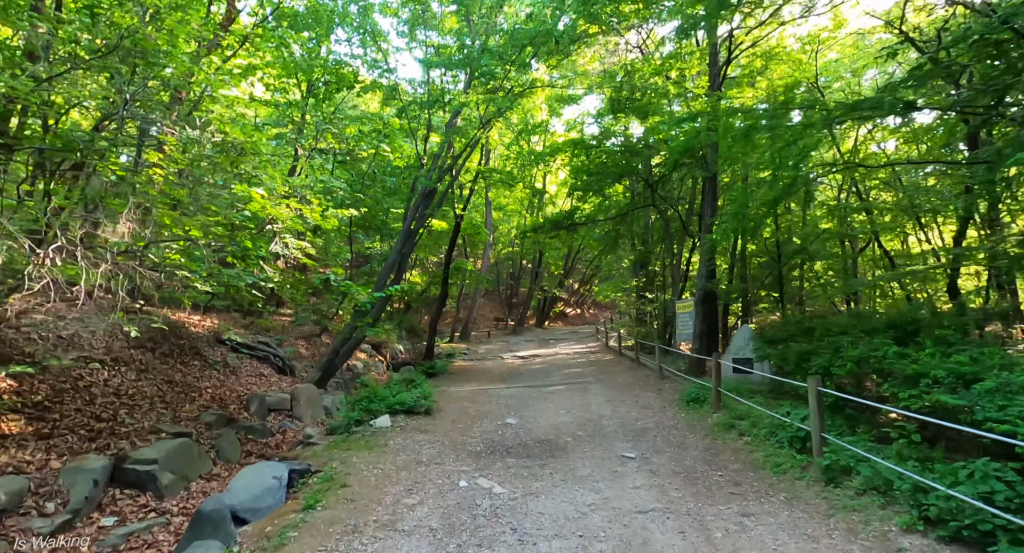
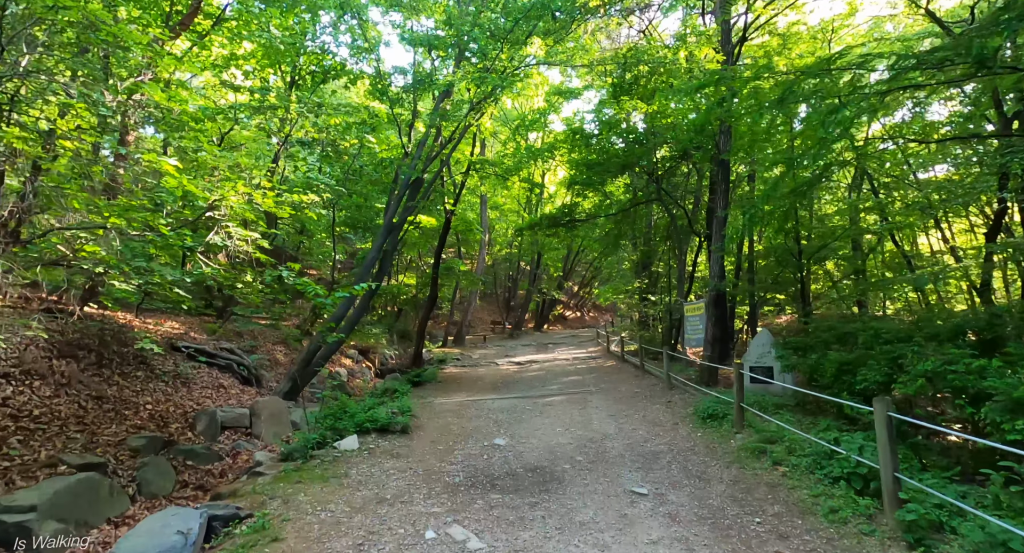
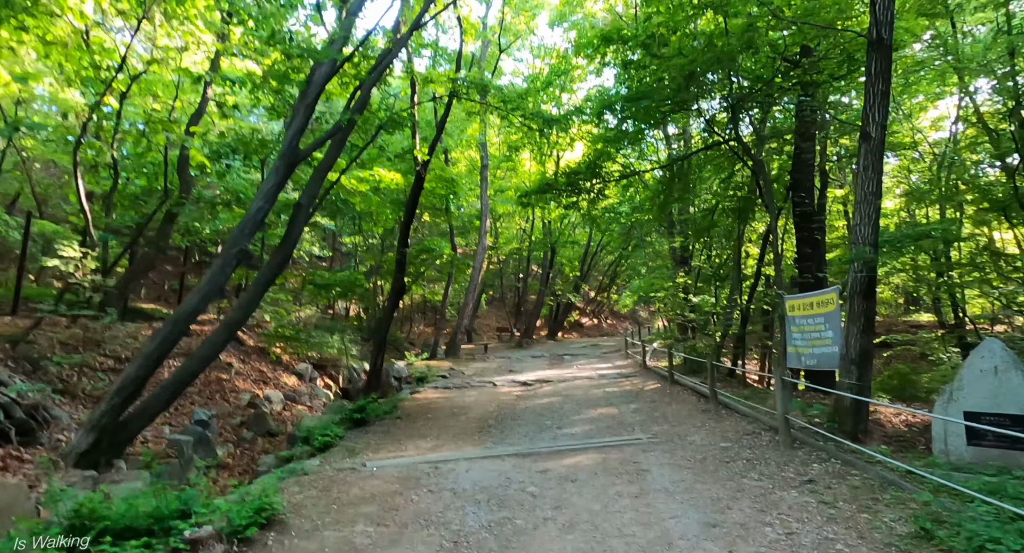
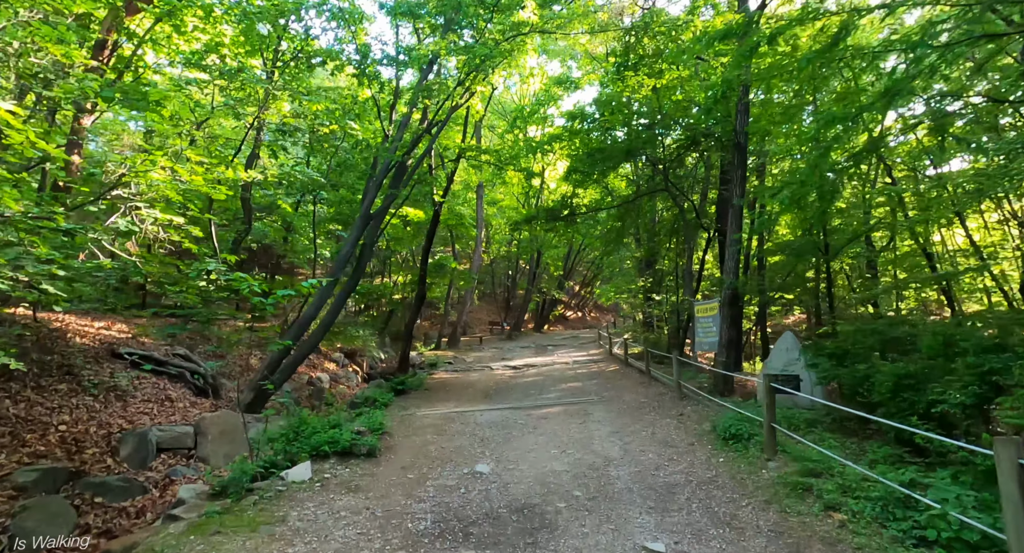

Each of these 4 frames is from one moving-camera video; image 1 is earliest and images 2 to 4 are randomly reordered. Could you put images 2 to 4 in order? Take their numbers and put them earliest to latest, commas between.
2, 4, 3
